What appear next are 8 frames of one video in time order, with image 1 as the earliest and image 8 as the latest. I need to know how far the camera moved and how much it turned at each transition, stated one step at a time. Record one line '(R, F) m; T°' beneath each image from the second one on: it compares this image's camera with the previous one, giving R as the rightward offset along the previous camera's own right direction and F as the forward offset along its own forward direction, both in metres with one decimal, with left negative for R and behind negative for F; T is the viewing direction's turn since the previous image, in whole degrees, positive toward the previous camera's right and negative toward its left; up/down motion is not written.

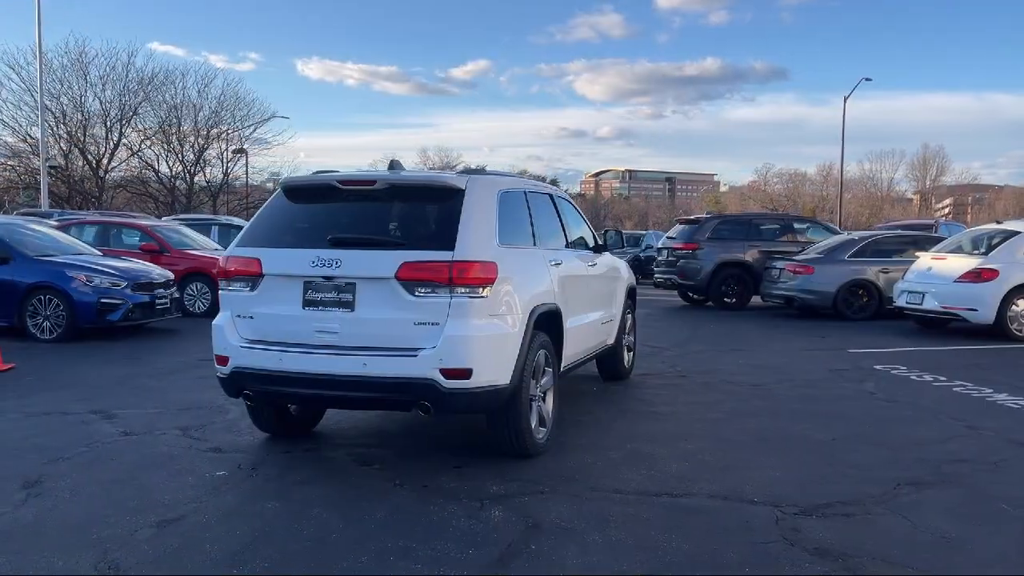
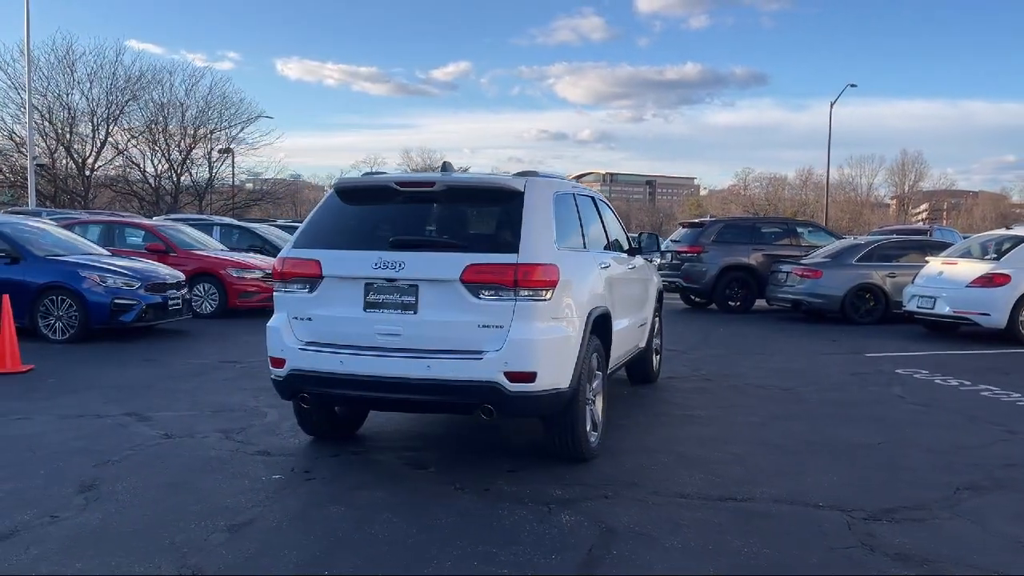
(-0.5, 0.0) m; +1°
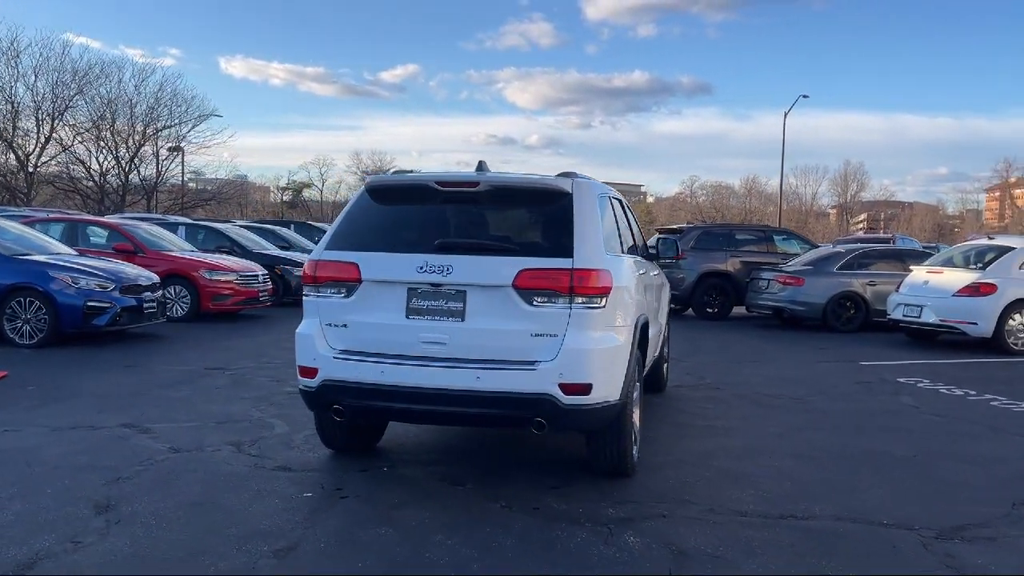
(-0.6, +0.3) m; +3°
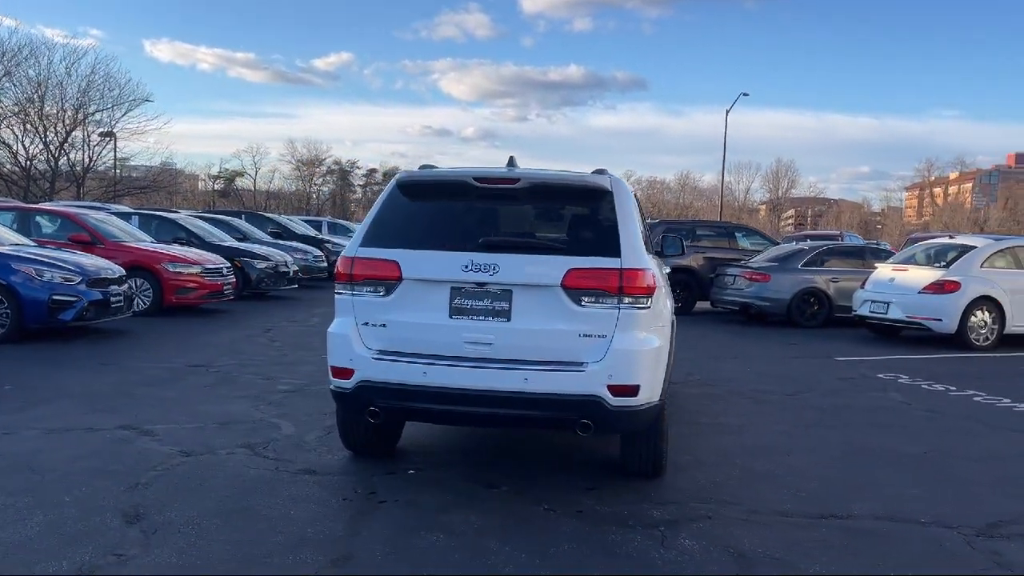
(-0.6, +0.1) m; +4°
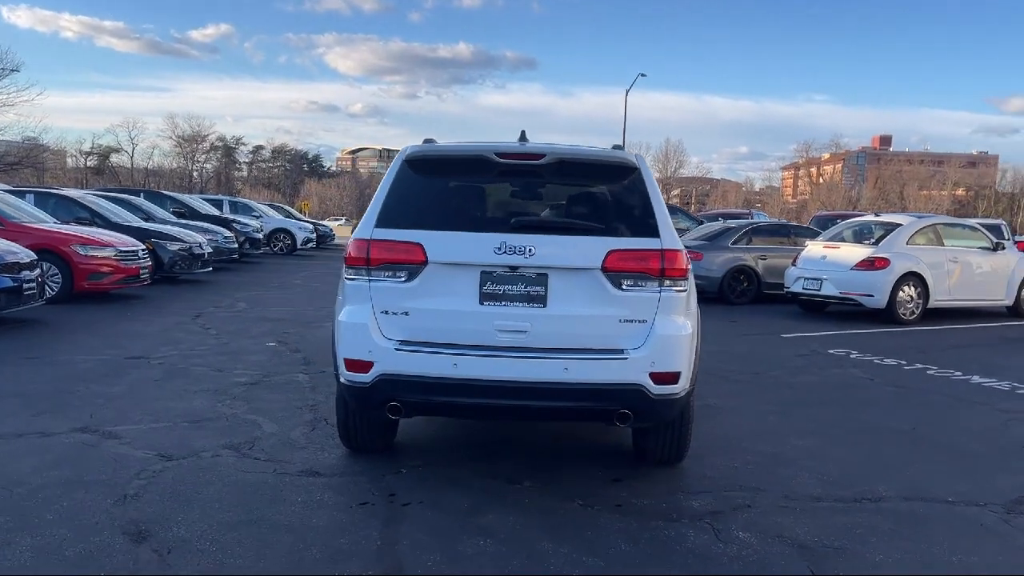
(-0.8, +0.4) m; +7°
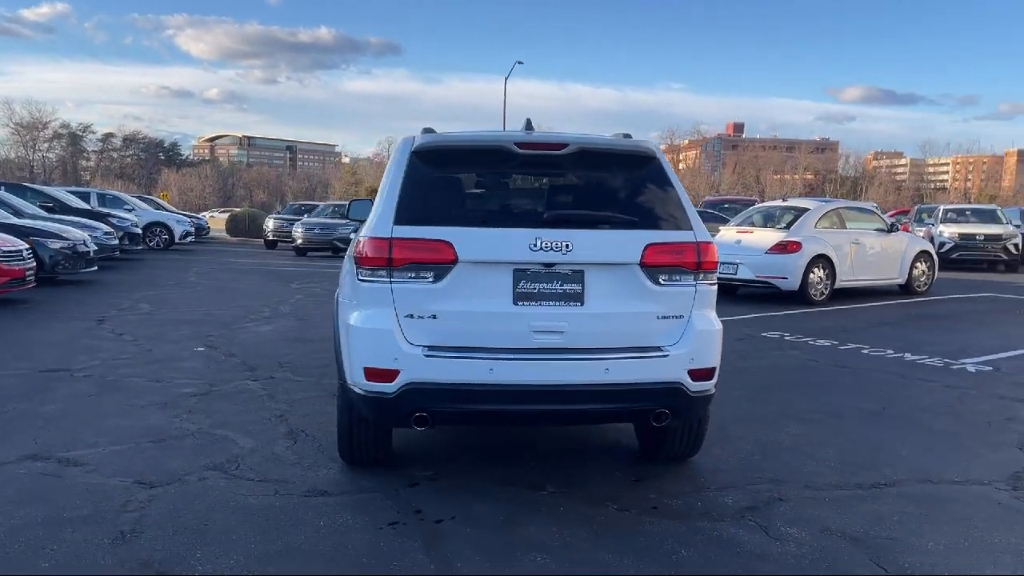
(-0.8, +0.3) m; +8°
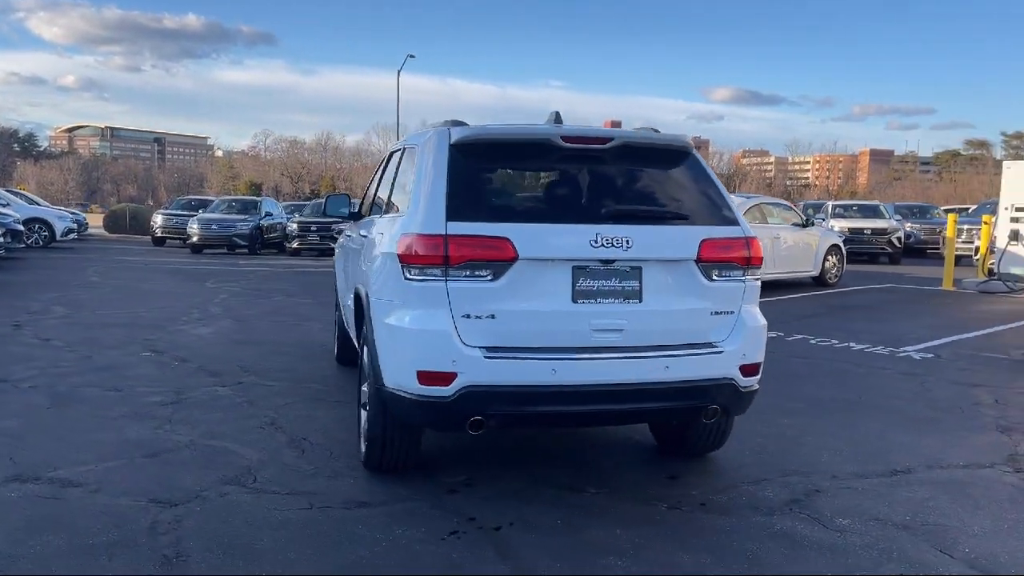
(-0.9, +0.2) m; +8°
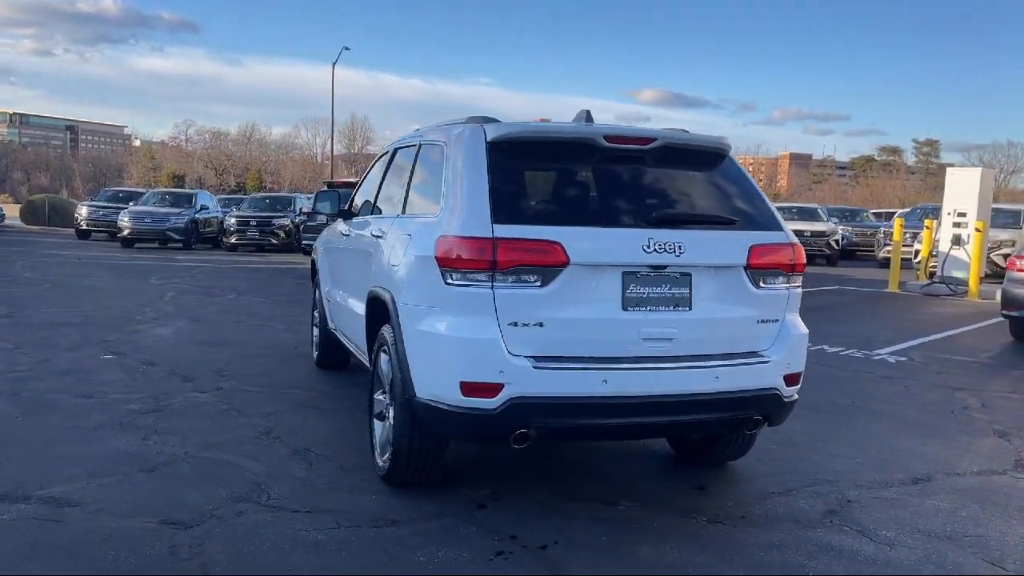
(-0.6, +0.2) m; +5°
